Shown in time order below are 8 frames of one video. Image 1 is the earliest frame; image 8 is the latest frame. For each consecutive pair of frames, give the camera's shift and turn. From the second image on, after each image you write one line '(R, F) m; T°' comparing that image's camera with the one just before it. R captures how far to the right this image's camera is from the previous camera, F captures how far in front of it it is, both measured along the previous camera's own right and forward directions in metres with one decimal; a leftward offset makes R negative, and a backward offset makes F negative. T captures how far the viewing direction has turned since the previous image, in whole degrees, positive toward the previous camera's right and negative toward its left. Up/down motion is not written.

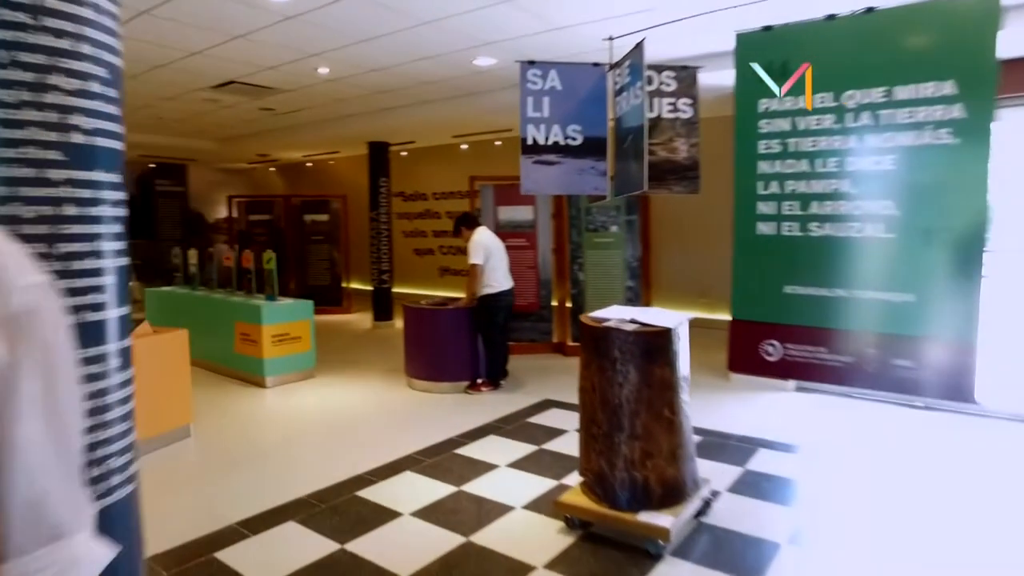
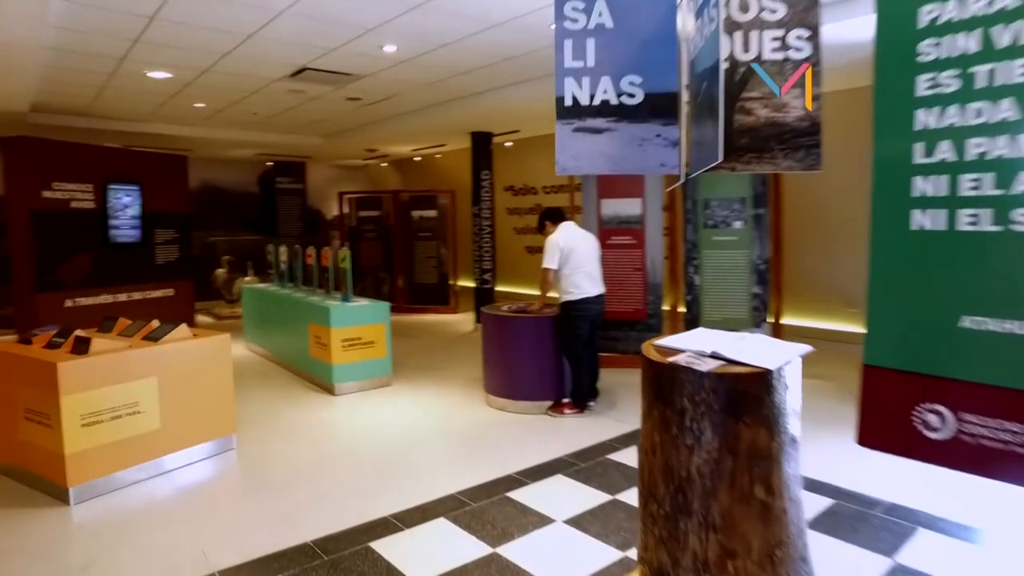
(+0.4, +0.9) m; -12°
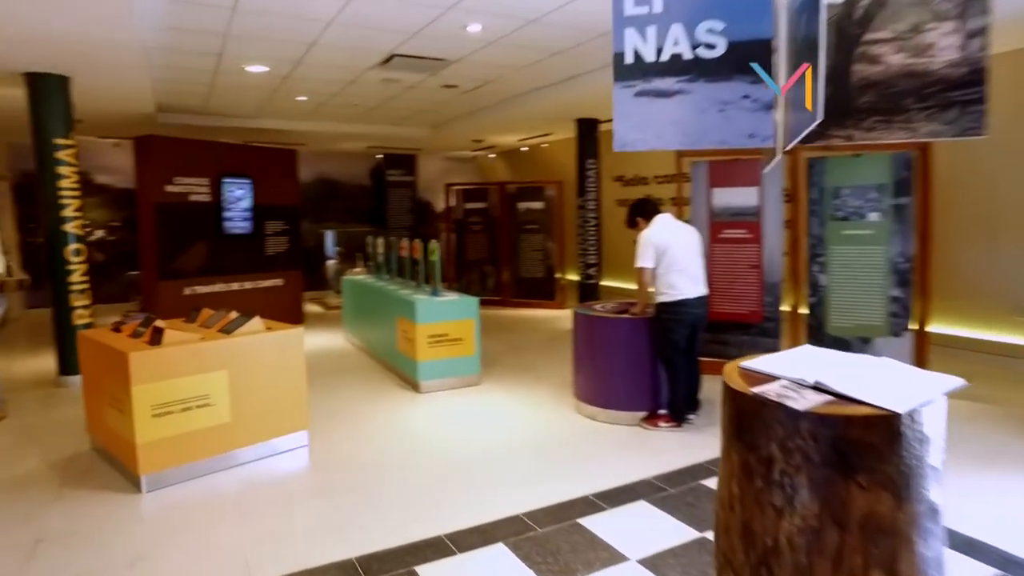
(+0.2, +0.4) m; -10°
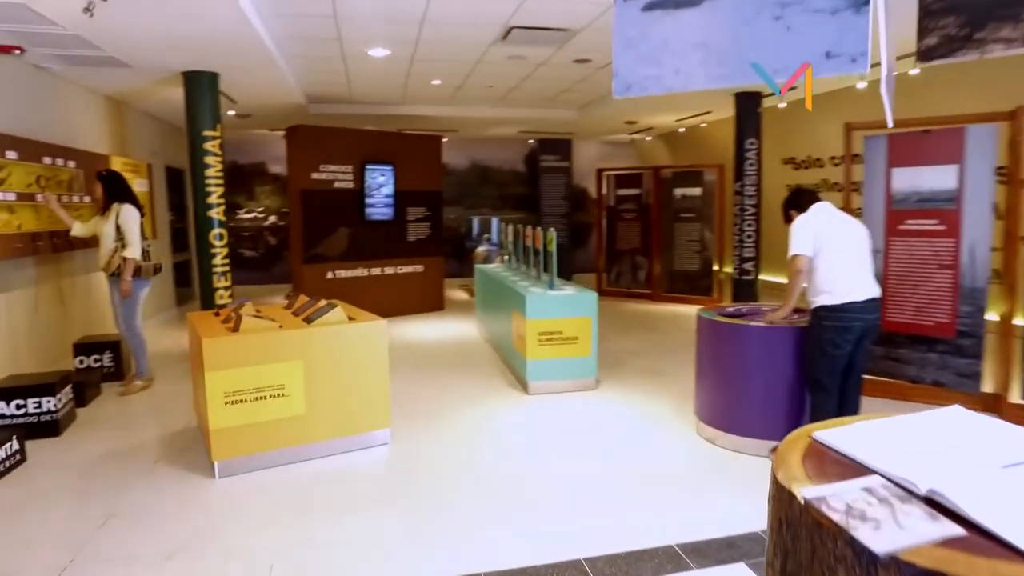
(+0.4, +0.6) m; -15°
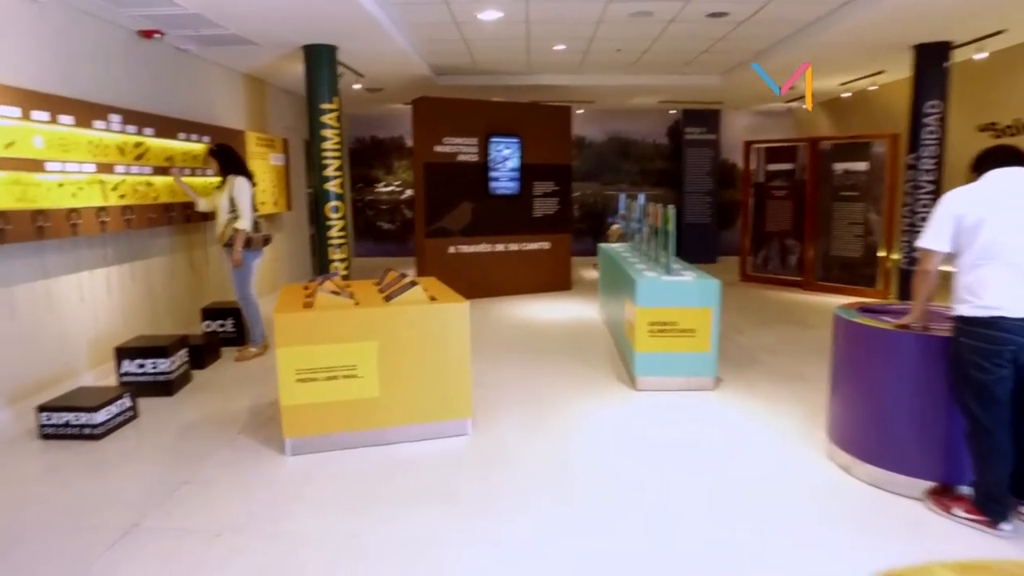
(+0.3, +0.5) m; -13°
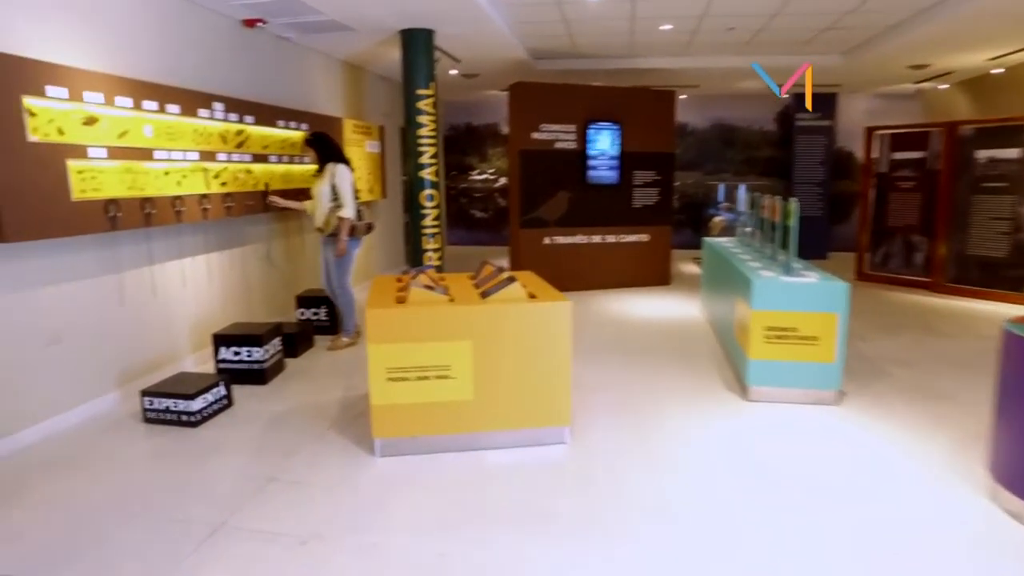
(-0.1, +0.3) m; -8°
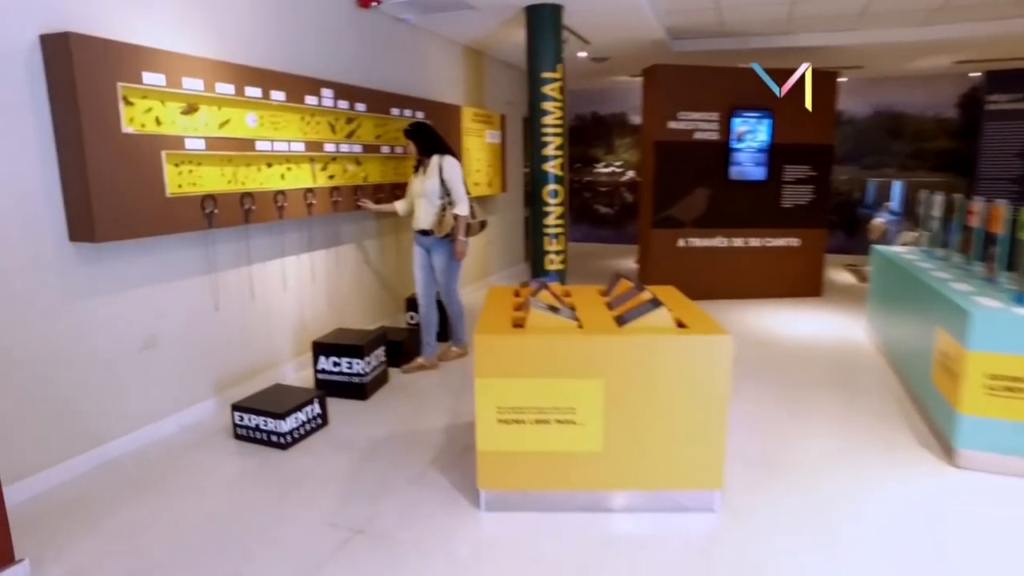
(-0.1, +0.7) m; -10°
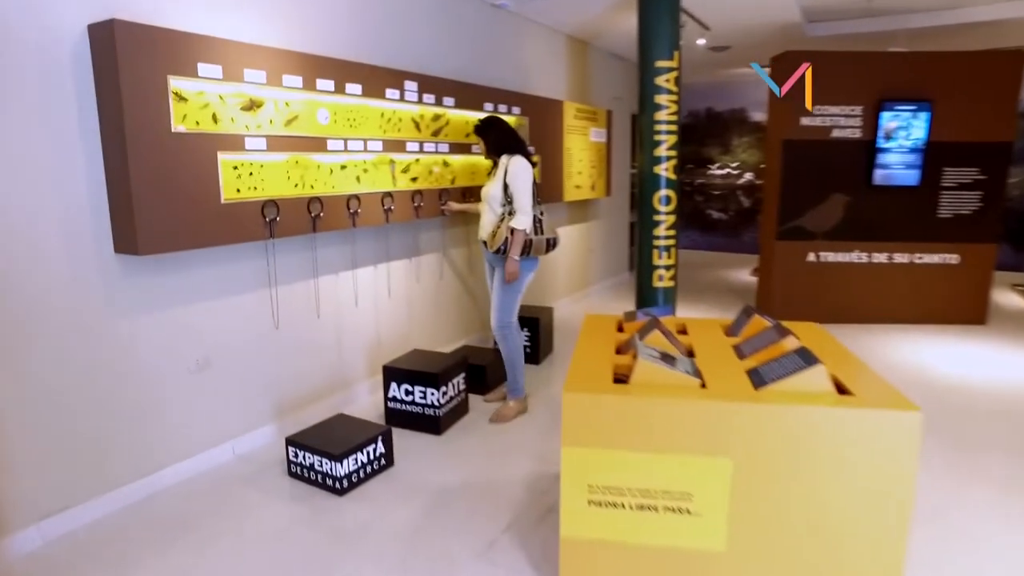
(0.0, +0.6) m; -9°
